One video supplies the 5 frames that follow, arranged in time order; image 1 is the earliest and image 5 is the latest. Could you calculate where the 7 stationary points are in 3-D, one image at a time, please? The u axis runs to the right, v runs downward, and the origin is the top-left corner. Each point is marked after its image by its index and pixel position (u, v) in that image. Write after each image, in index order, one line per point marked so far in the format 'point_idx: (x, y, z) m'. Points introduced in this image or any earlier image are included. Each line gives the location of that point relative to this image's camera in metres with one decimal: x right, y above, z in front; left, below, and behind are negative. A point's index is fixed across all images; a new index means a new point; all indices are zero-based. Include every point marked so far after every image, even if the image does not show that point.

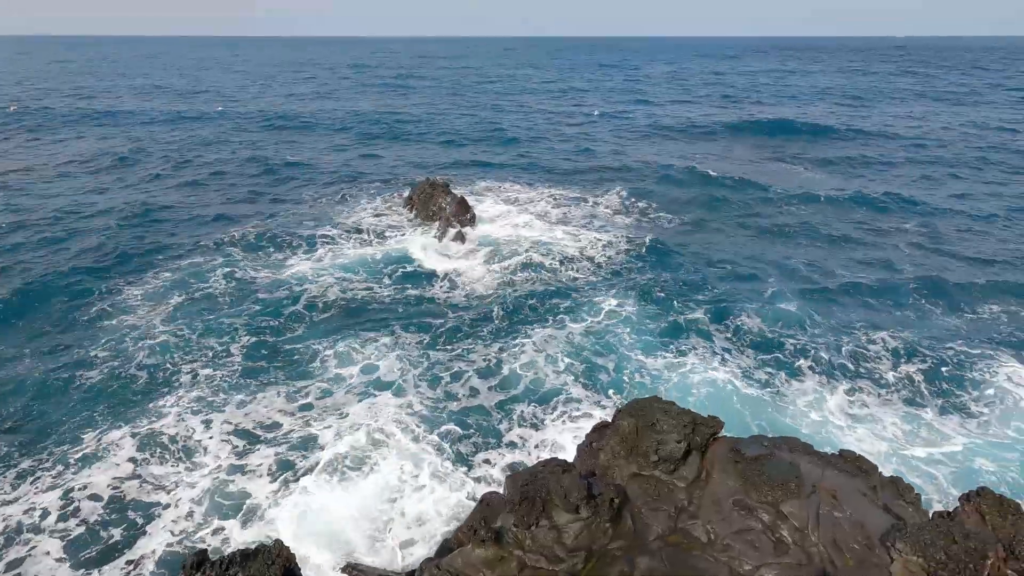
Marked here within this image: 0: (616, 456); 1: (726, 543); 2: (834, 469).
0: (+2.7, -4.4, +13.9) m
1: (+4.7, -5.6, +11.6) m
2: (+7.7, -4.4, +12.7) m
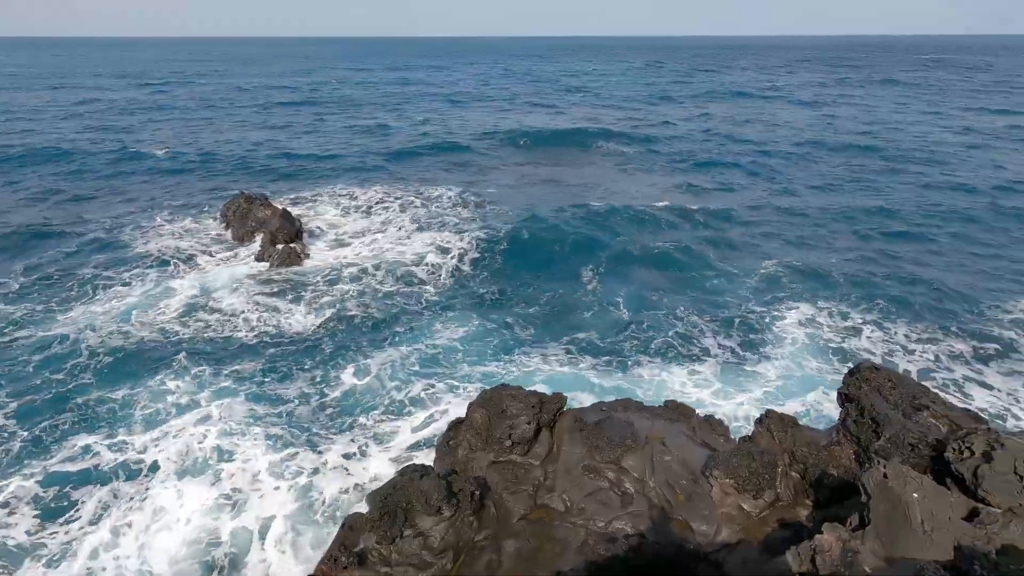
0: (-1.0, -4.3, +14.1) m
1: (+1.6, -5.2, +12.5) m
2: (+4.0, -3.6, +14.3) m
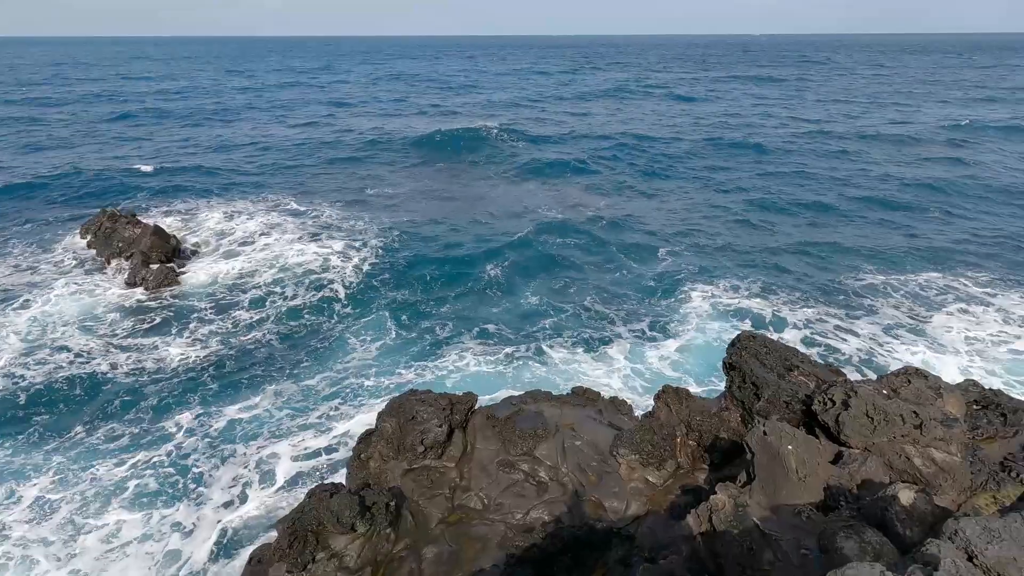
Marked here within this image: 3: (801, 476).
0: (-3.3, -4.5, +13.8) m
1: (-0.3, -5.1, +12.6) m
2: (+1.6, -3.3, +14.8) m
3: (+5.3, -3.5, +9.8) m
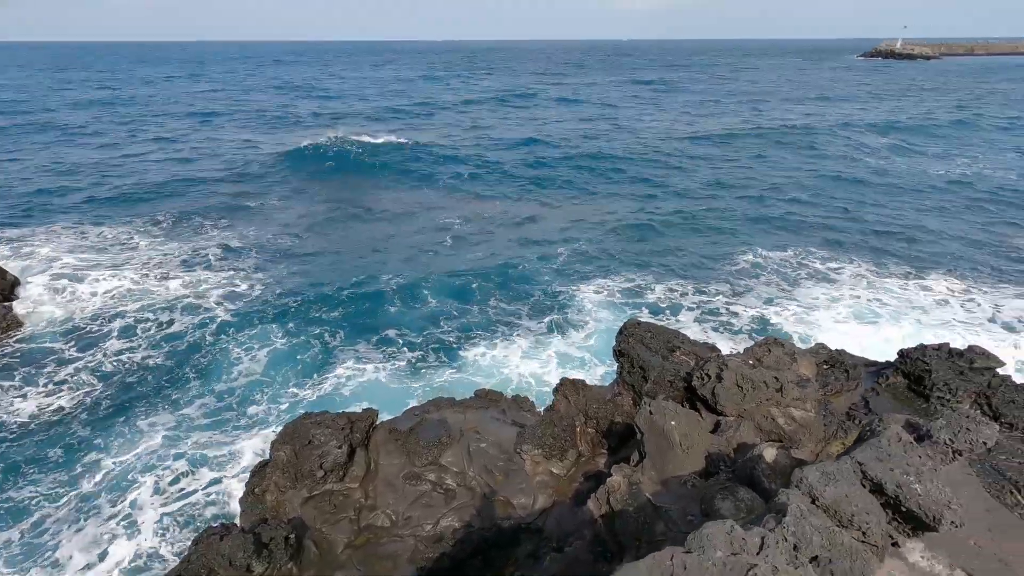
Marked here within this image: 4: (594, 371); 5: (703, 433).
0: (-5.6, -5.0, +13.0) m
1: (-2.5, -5.3, +12.3) m
2: (-1.1, -3.4, +14.8) m
3: (+3.5, -3.2, +10.6) m
4: (+3.0, -3.0, +19.3) m
5: (+3.9, -3.0, +10.9) m
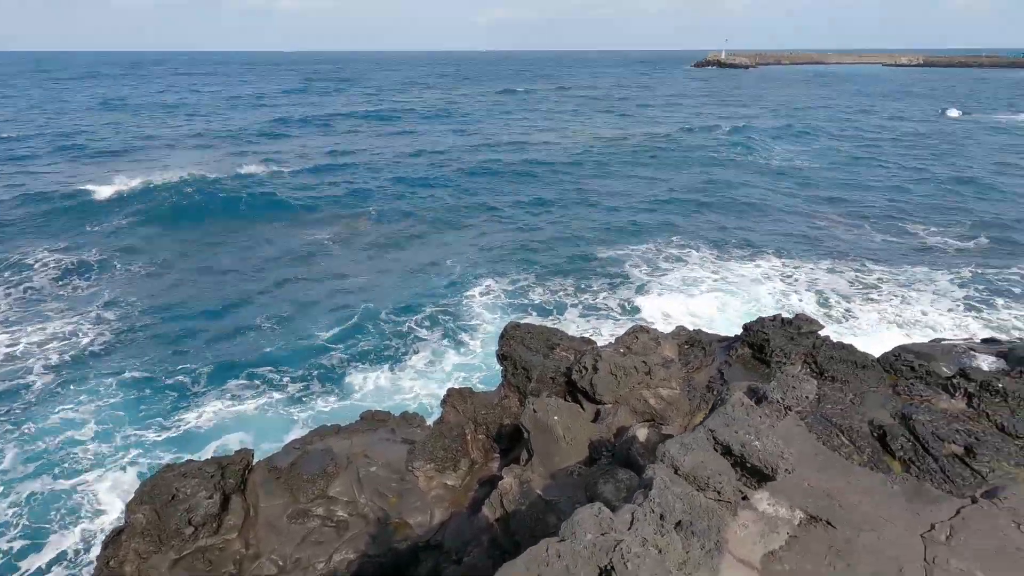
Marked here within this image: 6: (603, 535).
0: (-8.0, -5.8, +11.5) m
1: (-4.7, -5.9, +11.5) m
2: (-4.1, -4.0, +14.3) m
3: (+1.2, -3.2, +11.1) m
4: (-1.1, -3.3, +19.5) m
5: (+1.6, -2.9, +11.5) m
6: (+1.0, -2.8, +6.0) m
